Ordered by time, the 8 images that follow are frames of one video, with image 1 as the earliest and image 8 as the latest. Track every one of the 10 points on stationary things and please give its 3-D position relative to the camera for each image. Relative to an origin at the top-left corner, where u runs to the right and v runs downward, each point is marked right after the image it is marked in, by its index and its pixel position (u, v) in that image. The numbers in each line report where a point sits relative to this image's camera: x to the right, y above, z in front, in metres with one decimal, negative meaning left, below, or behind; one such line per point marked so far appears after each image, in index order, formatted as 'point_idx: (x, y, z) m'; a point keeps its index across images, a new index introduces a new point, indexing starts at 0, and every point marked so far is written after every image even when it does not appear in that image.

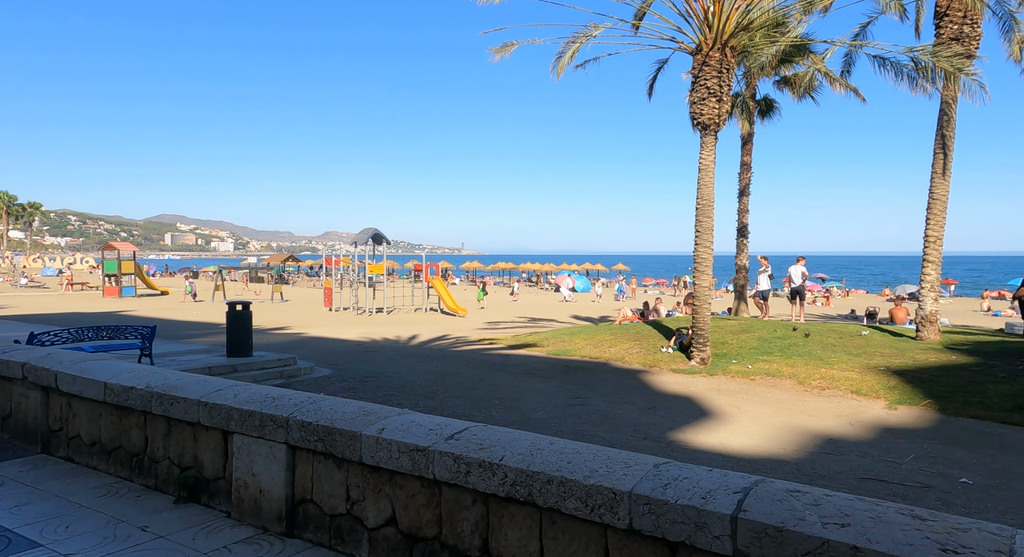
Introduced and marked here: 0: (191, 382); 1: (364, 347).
0: (-1.5, -0.5, +3.5) m
1: (-3.9, -1.8, +19.0) m
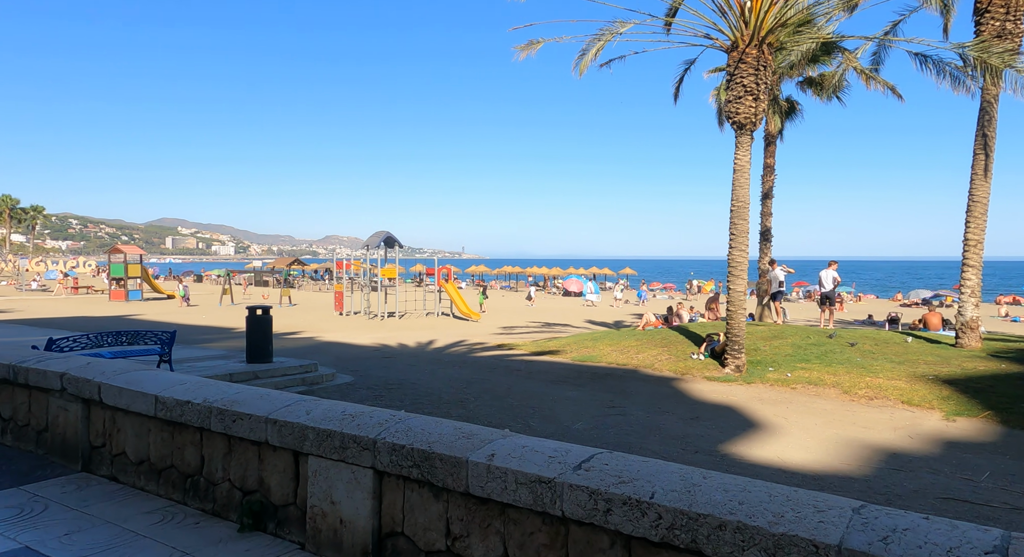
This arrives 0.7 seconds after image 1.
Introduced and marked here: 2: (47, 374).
0: (-1.1, -0.5, +3.2) m
1: (-3.4, -2.0, +18.8) m
2: (-2.8, -0.6, +4.5) m
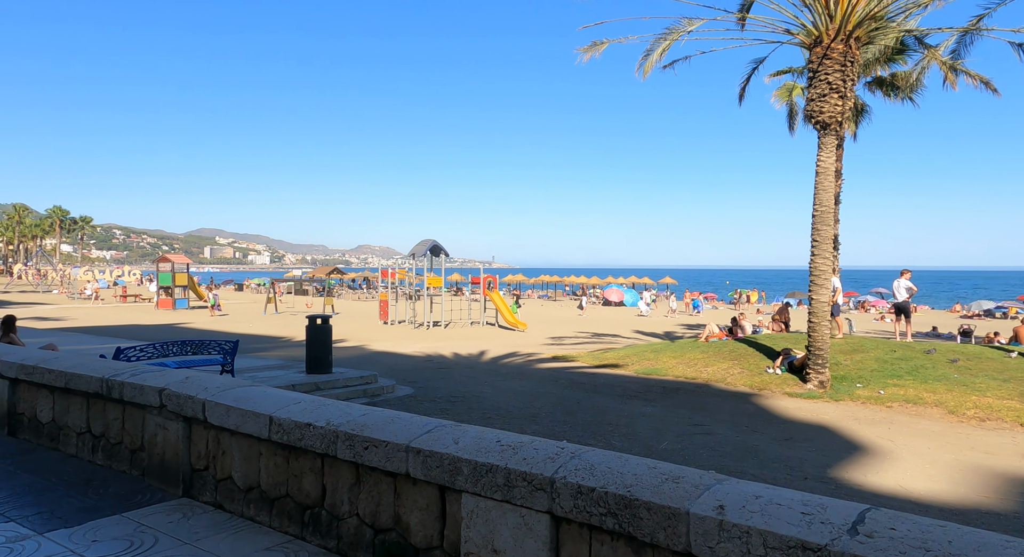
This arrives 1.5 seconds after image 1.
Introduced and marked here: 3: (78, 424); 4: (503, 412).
0: (-0.5, -0.6, +2.9) m
1: (-2.0, -2.2, +18.6) m
2: (-2.1, -0.7, +4.2) m
3: (-3.0, -1.0, +5.1) m
4: (-0.1, -2.0, +10.5) m
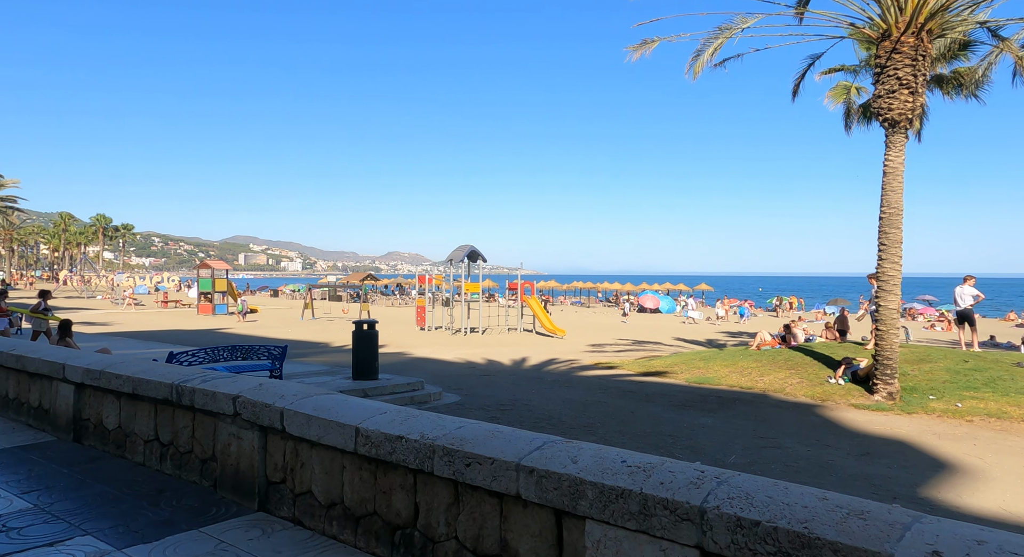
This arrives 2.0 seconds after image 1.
0: (-0.1, -0.6, +2.7) m
1: (-0.8, -2.4, +18.4) m
2: (-1.7, -0.7, +4.1) m
3: (-2.5, -1.1, +5.0) m
4: (+0.6, -2.0, +10.2) m
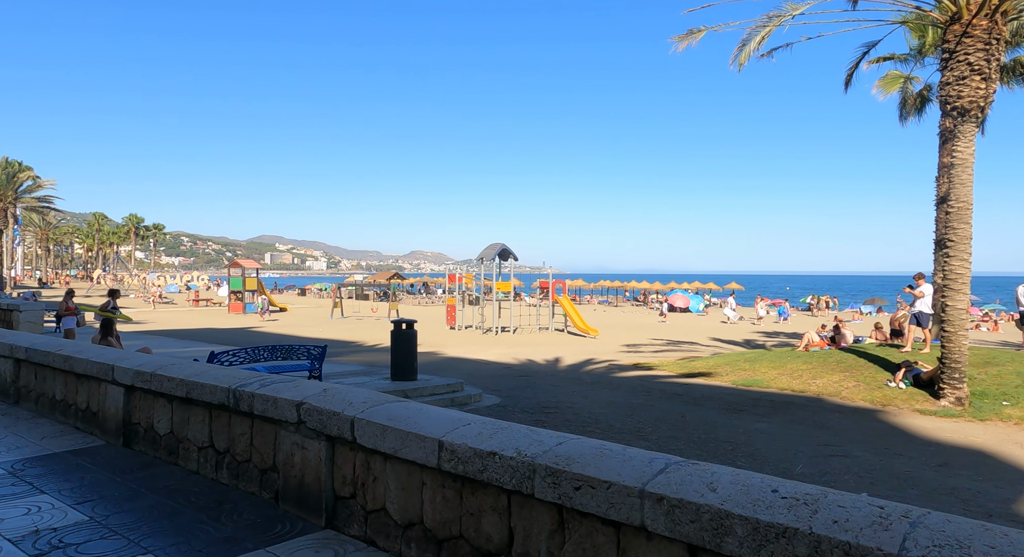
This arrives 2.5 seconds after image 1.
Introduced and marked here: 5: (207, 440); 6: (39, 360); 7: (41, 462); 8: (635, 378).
0: (+0.3, -0.6, +2.4) m
1: (+0.1, -2.3, +18.1) m
2: (-1.2, -0.7, +3.9) m
3: (-2.0, -1.1, +4.8) m
4: (+1.3, -2.0, +9.9) m
5: (-2.0, -1.0, +4.7) m
6: (-4.7, -0.8, +7.3) m
7: (-3.4, -1.3, +5.2) m
8: (+2.7, -2.2, +16.0) m
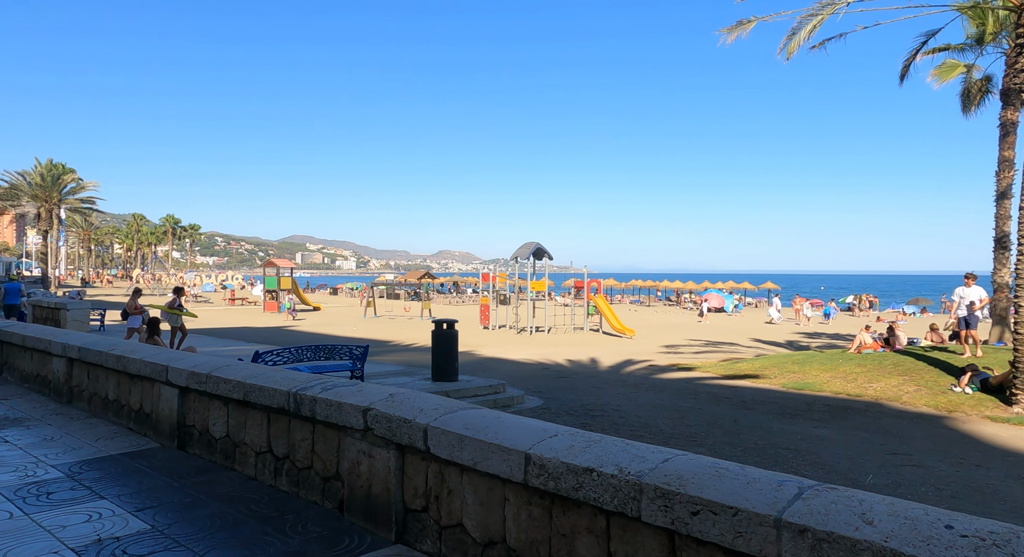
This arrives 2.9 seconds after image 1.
0: (+0.6, -0.6, +2.2) m
1: (+1.1, -2.3, +17.9) m
2: (-0.9, -0.7, +3.7) m
3: (-1.6, -1.1, +4.6) m
4: (+1.9, -2.0, +9.6) m
5: (-1.6, -1.0, +4.5) m
6: (-4.2, -0.8, +7.3) m
7: (-2.9, -1.3, +5.1) m
8: (+3.6, -2.2, +15.6) m
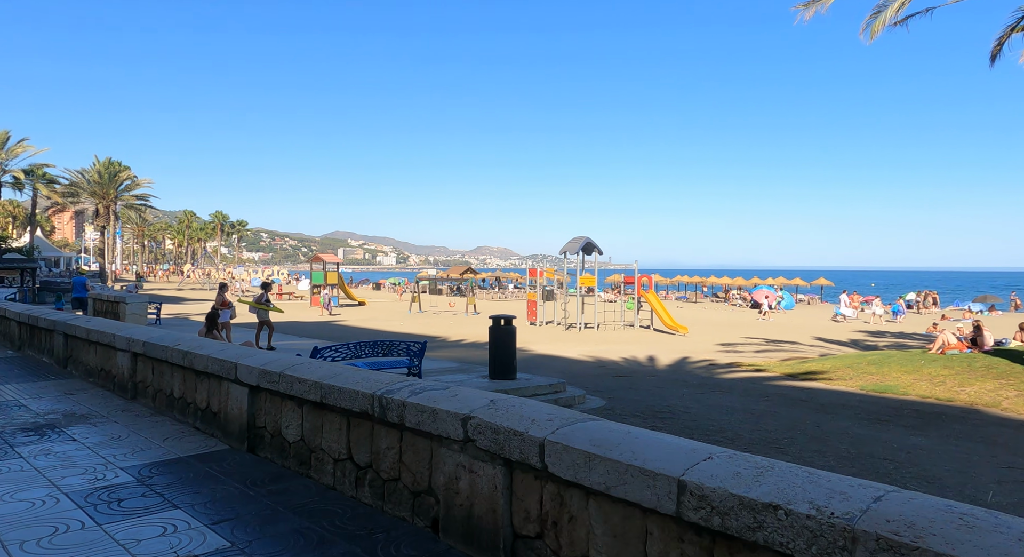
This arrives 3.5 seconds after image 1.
0: (+1.0, -0.6, +1.7) m
1: (+2.4, -2.2, +17.4) m
2: (-0.3, -0.6, +3.3) m
3: (-1.0, -1.0, +4.3) m
4: (+2.8, -2.0, +9.1) m
5: (-1.0, -1.0, +4.2) m
6: (-3.5, -0.8, +7.1) m
7: (-2.3, -1.3, +4.9) m
8: (+4.8, -2.1, +15.0) m
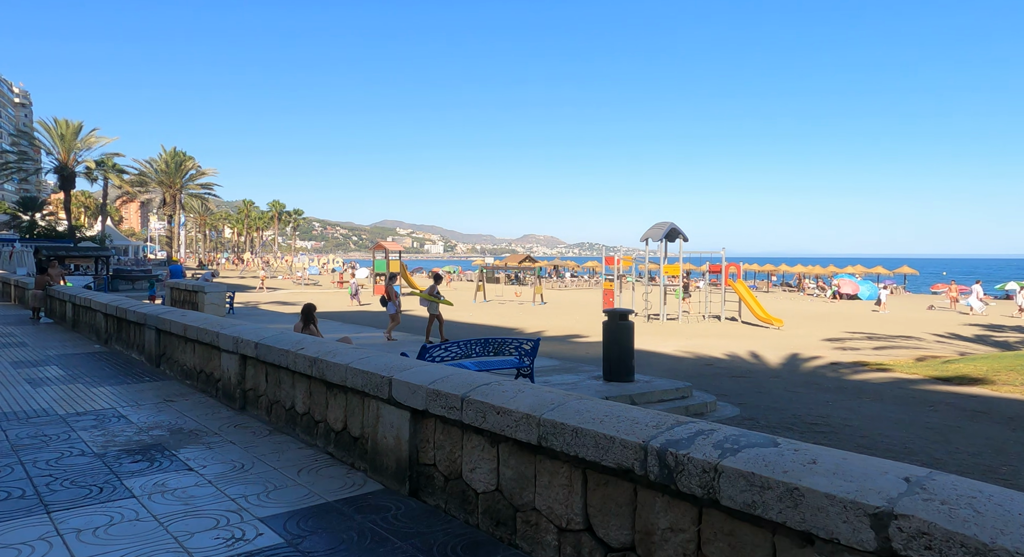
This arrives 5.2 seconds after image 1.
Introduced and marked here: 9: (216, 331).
0: (+2.1, -0.6, +0.3) m
1: (+4.7, -2.0, +15.8) m
2: (+0.9, -0.6, +2.0) m
3: (+0.3, -1.0, +3.0) m
4: (+4.4, -1.9, +7.5) m
5: (+0.3, -1.0, +2.9) m
6: (-2.0, -0.7, +6.0) m
7: (-1.0, -1.3, +3.7) m
8: (+6.9, -1.9, +13.3) m
9: (-3.0, -0.5, +7.2) m
